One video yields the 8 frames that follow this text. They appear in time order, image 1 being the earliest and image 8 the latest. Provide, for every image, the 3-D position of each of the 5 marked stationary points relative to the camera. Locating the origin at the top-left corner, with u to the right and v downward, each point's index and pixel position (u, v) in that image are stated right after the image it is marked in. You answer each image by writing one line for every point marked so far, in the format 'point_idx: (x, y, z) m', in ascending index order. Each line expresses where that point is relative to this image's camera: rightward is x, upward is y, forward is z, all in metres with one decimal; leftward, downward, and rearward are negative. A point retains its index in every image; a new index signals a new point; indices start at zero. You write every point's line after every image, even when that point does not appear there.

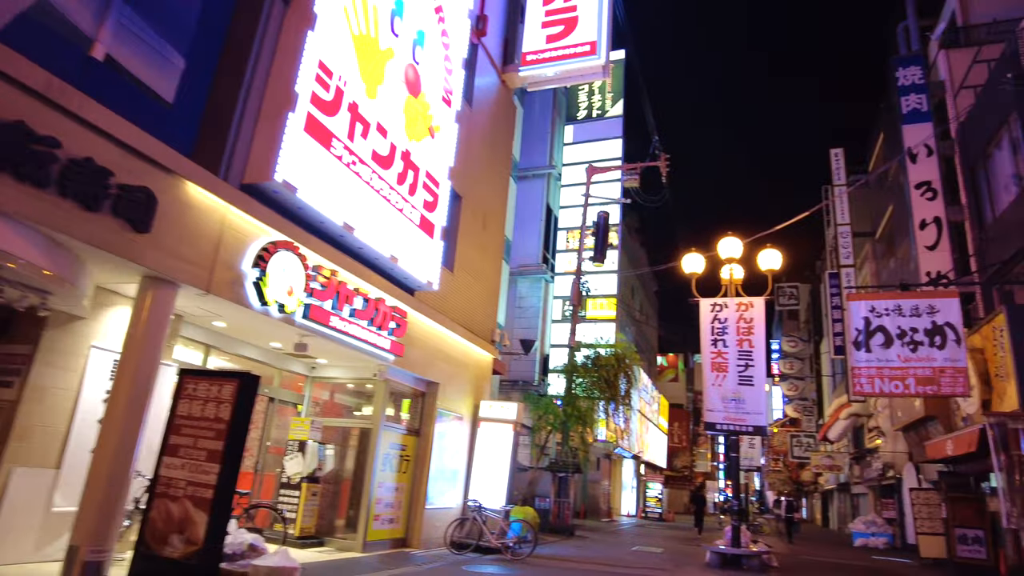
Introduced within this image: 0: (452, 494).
0: (-1.1, -3.7, +11.8) m
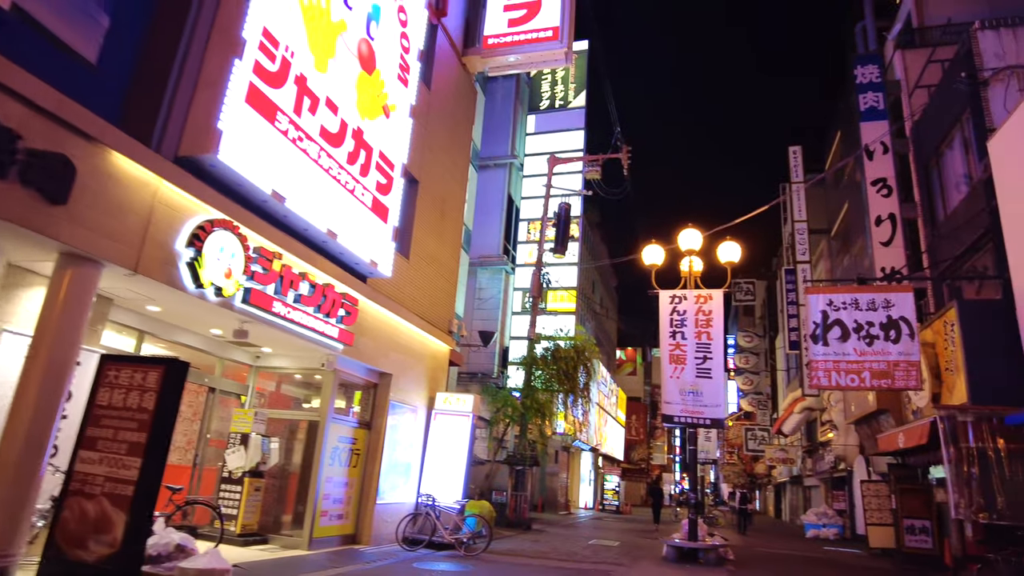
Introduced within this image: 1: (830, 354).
0: (-1.8, -3.5, +11.4) m
1: (+5.5, -1.1, +11.4) m
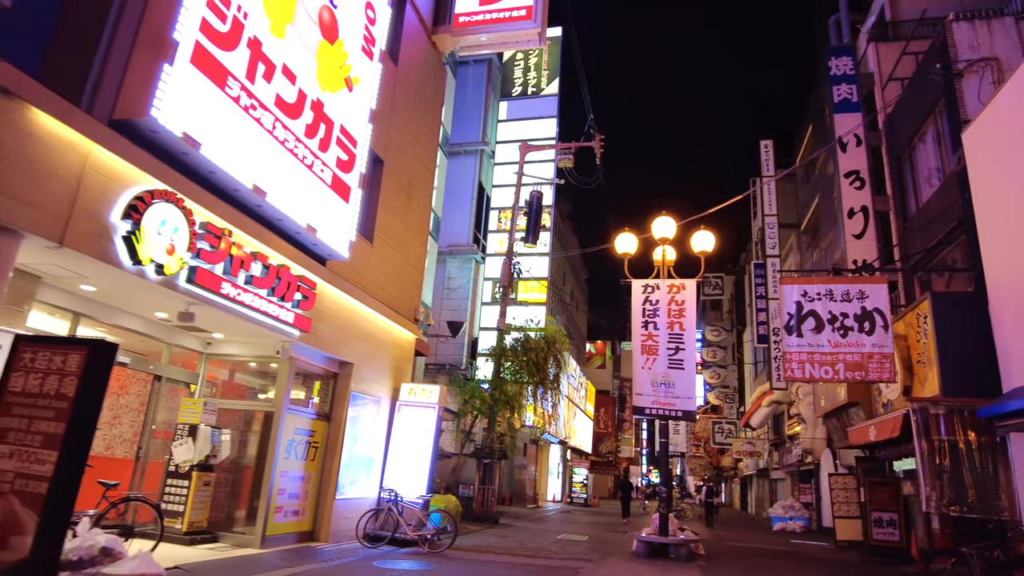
0: (-2.4, -3.2, +10.9) m
1: (+5.0, -1.0, +11.2) m
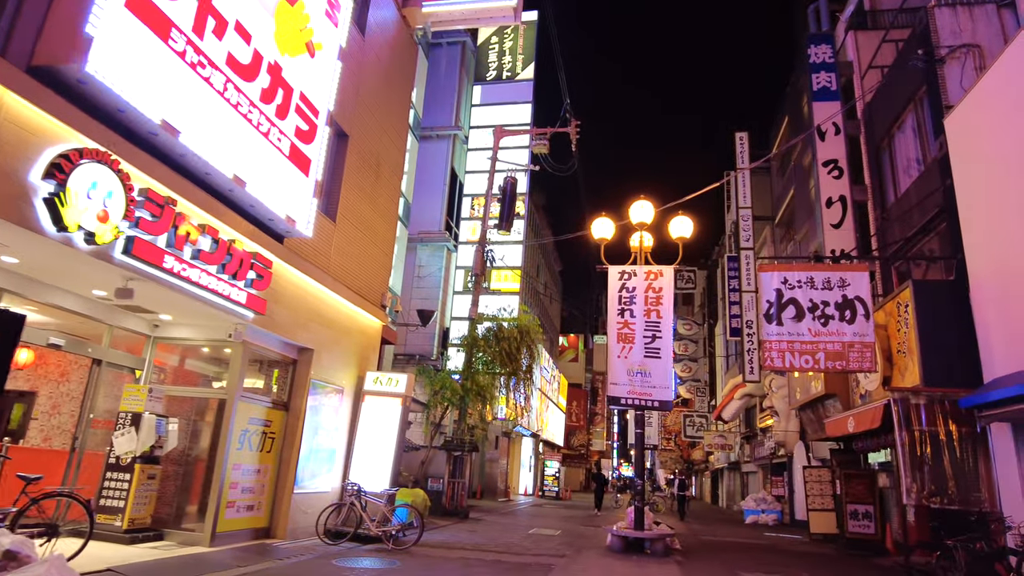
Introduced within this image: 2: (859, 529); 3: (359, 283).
0: (-2.9, -3.0, +10.3) m
1: (+4.5, -0.8, +10.9) m
2: (+6.9, -4.8, +13.2) m
3: (-2.6, +0.1, +11.2) m
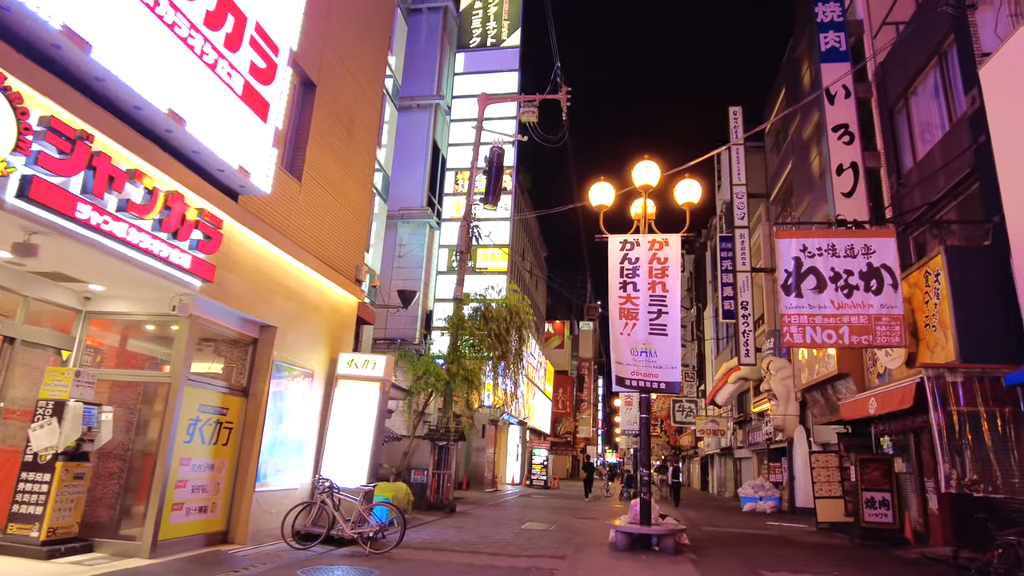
0: (-3.0, -2.5, +9.1) m
1: (+4.4, -0.3, +9.9) m
2: (+6.8, -4.3, +12.3) m
3: (-2.7, +0.5, +10.0) m
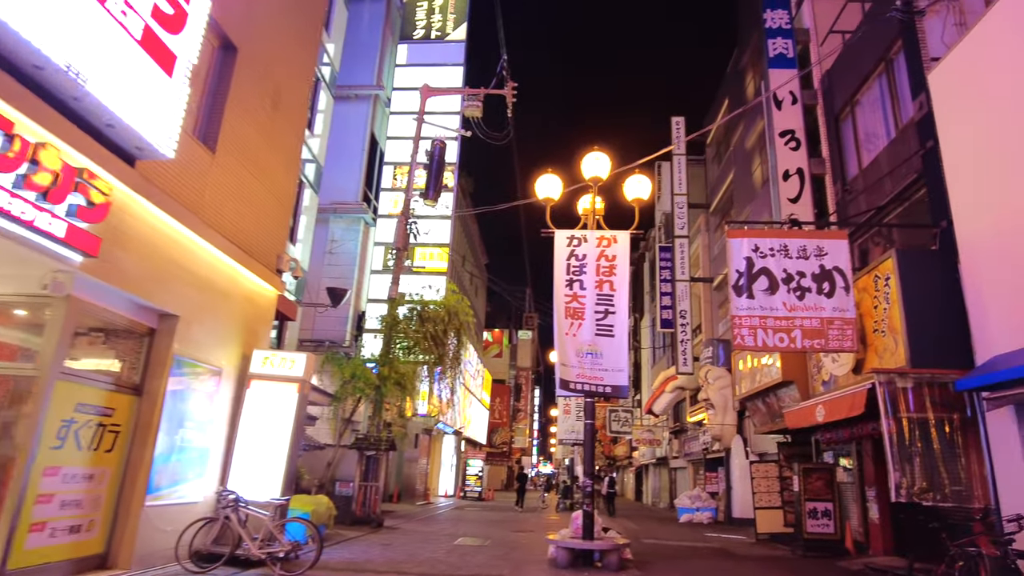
0: (-3.8, -2.4, +8.0) m
1: (+3.5, -0.3, +9.5) m
2: (+5.6, -4.4, +12.0) m
3: (-3.6, +0.7, +8.9) m
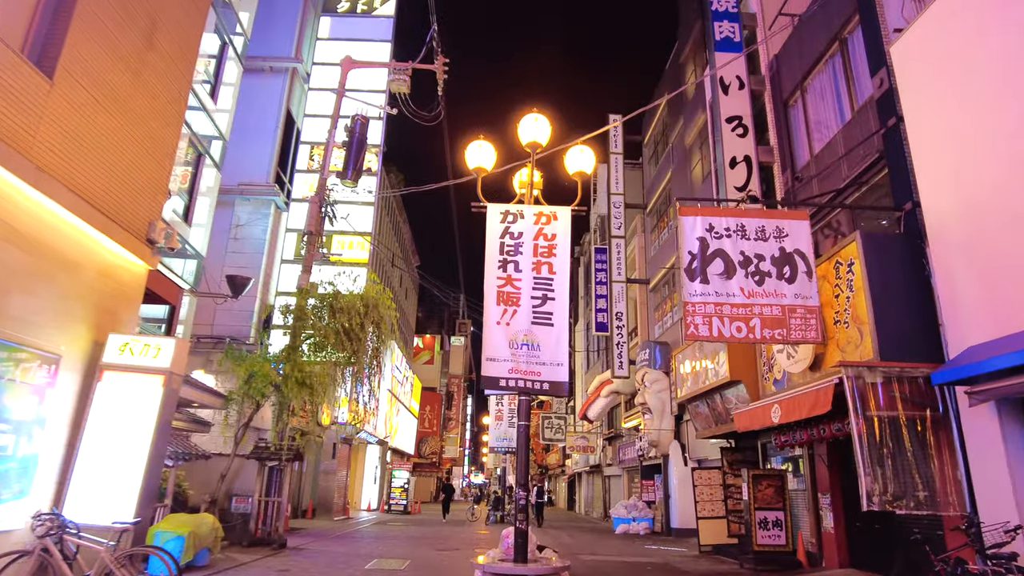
0: (-4.6, -2.0, +6.2) m
1: (+2.6, -0.1, +8.4) m
2: (+4.3, -4.3, +11.1) m
3: (-4.4, +1.0, +7.2) m
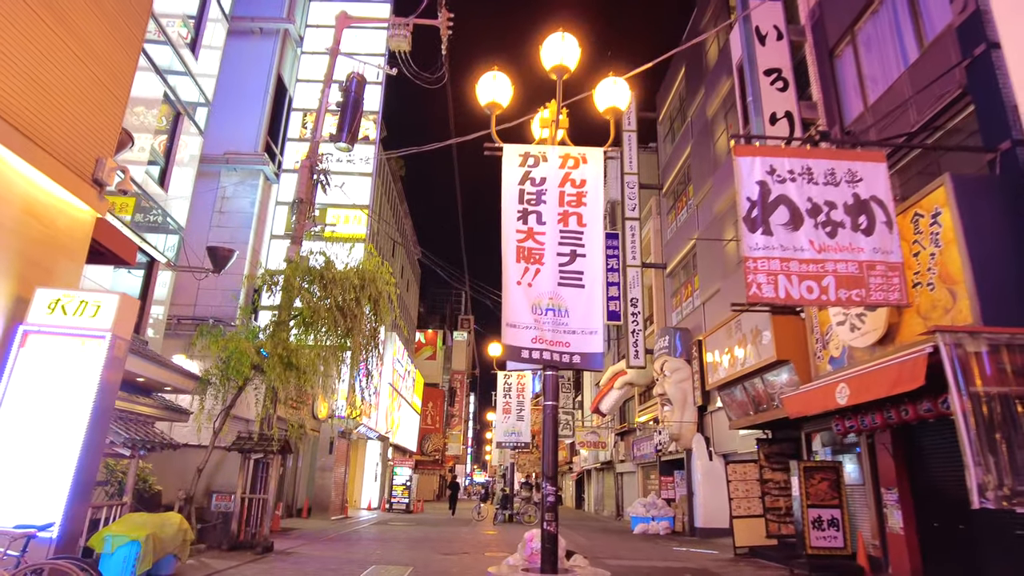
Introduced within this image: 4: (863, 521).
0: (-4.3, -1.6, +4.8) m
1: (+2.8, +0.4, +7.0) m
2: (+4.6, -3.7, +9.7) m
3: (-4.2, +1.5, +5.8) m
4: (+5.3, -3.5, +9.9) m
